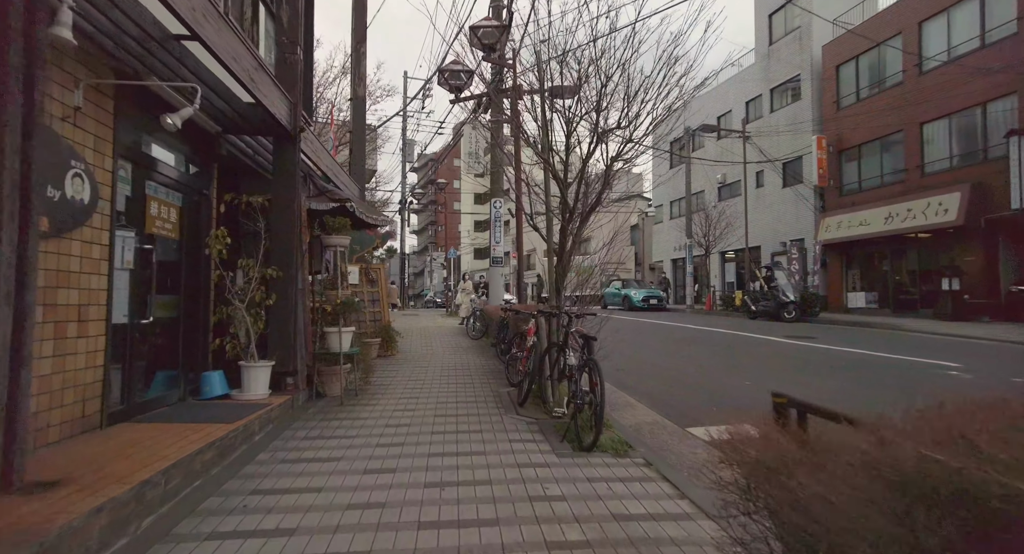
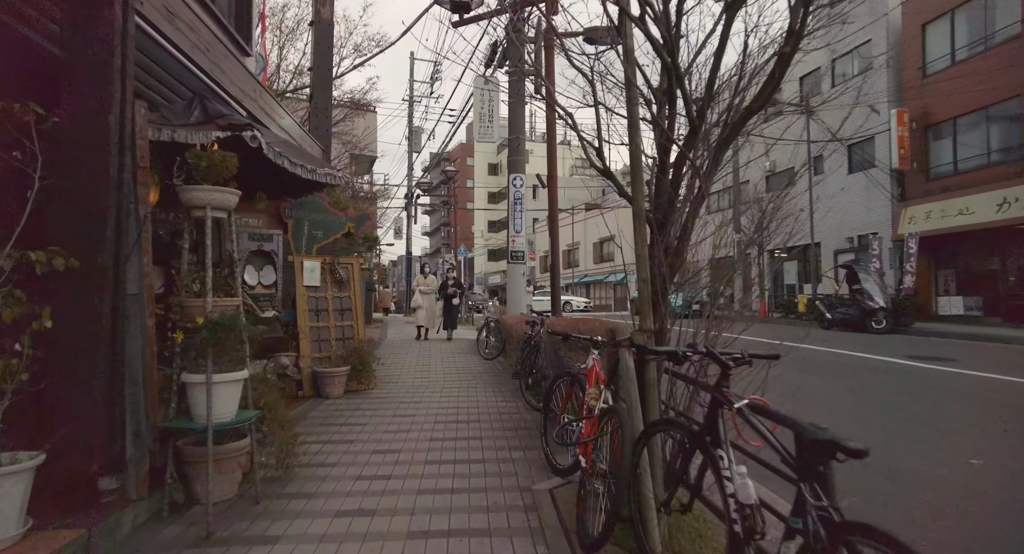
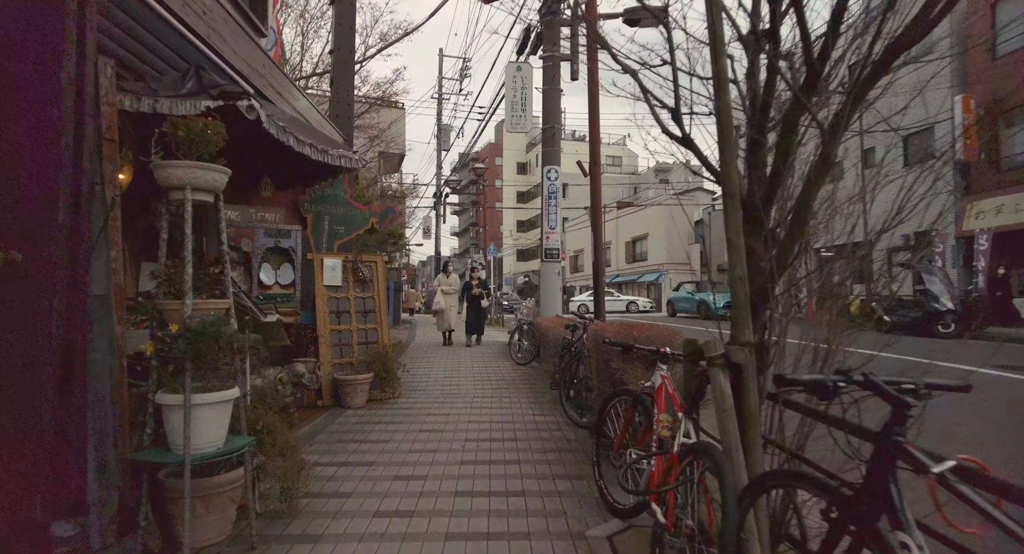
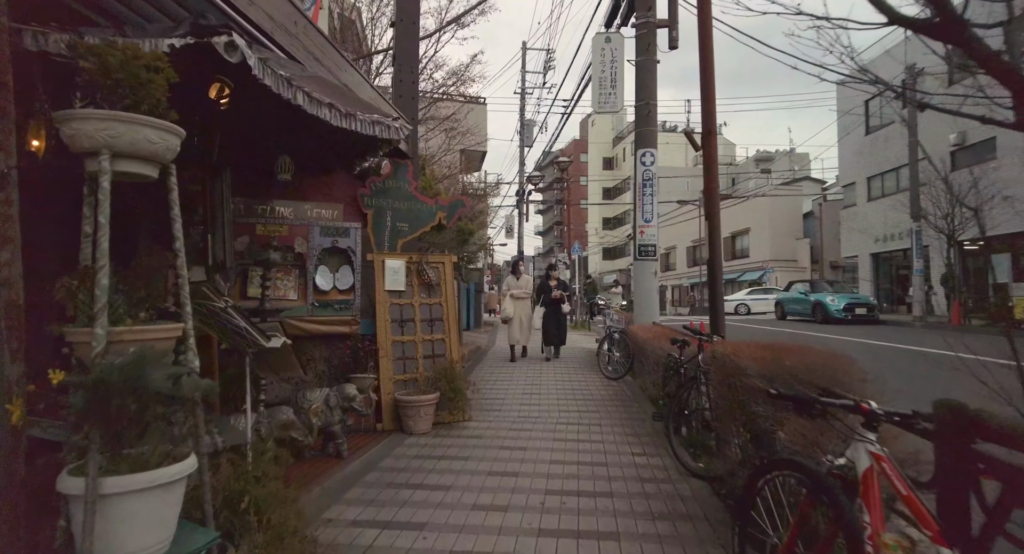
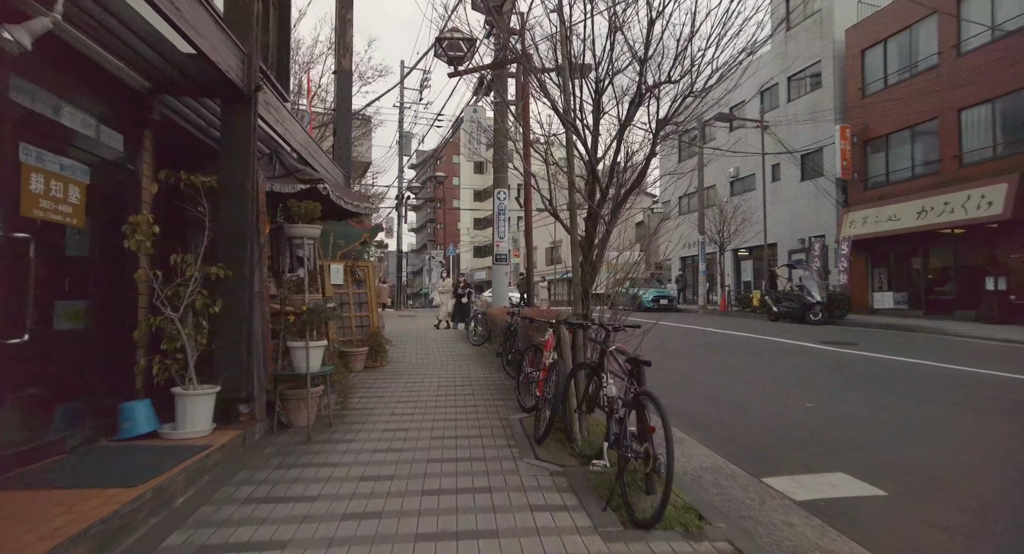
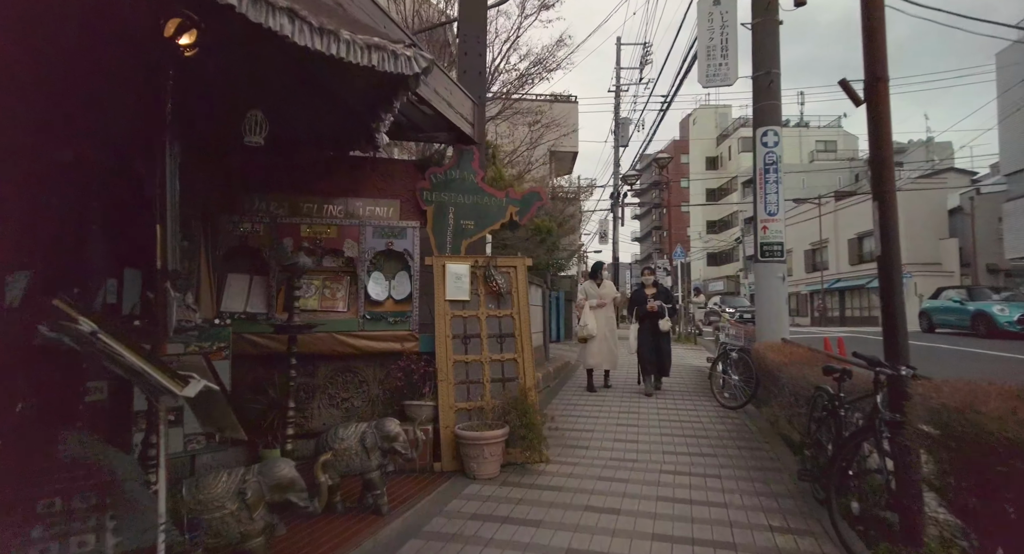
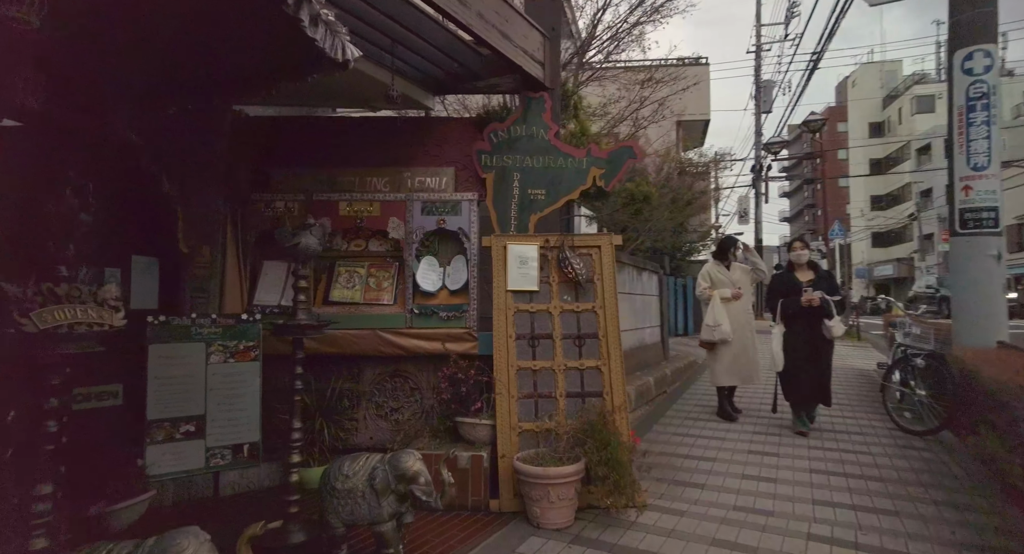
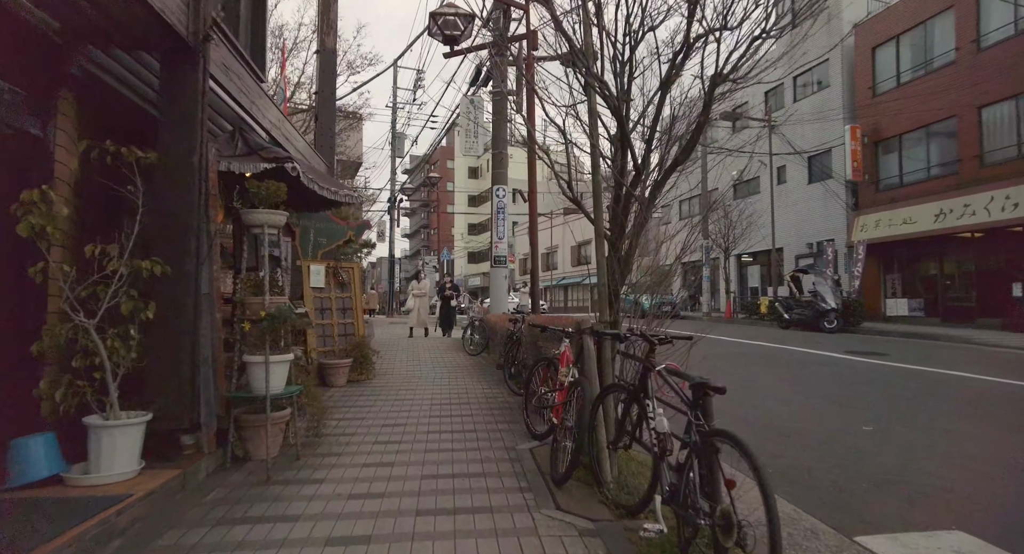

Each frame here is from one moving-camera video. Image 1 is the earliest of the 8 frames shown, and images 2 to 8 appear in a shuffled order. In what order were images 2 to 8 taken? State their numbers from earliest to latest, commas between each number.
5, 8, 2, 3, 4, 6, 7
